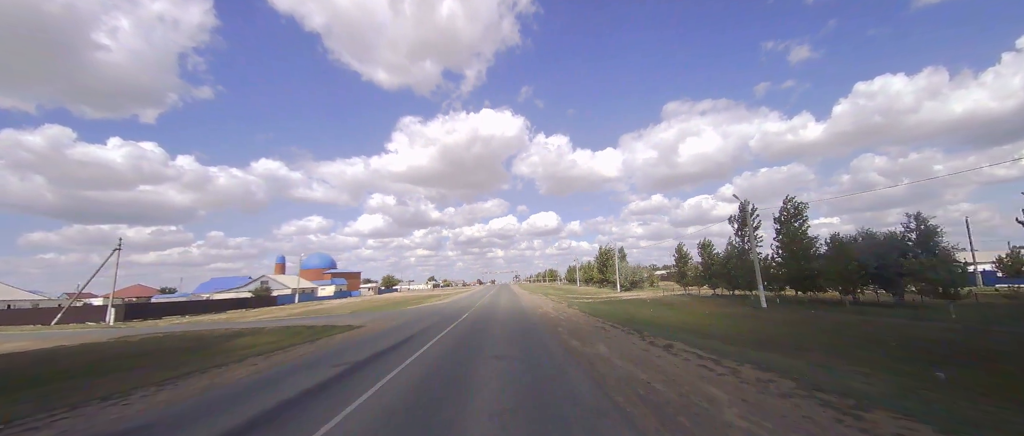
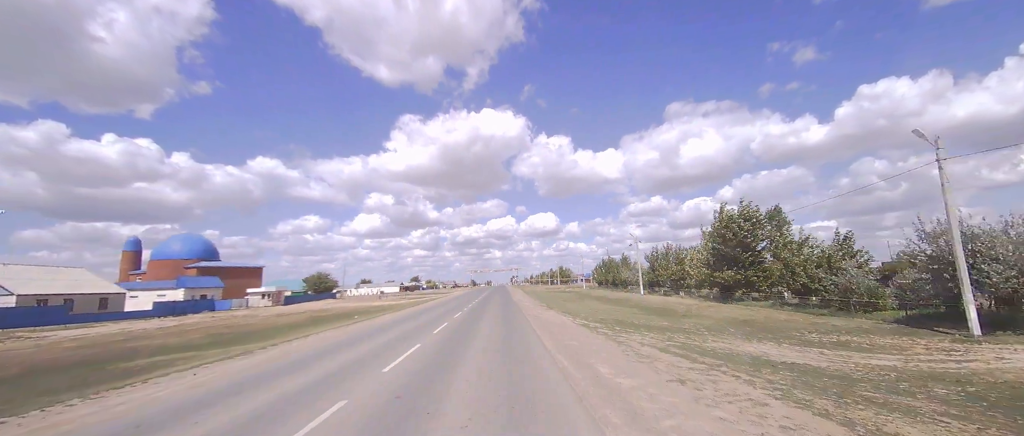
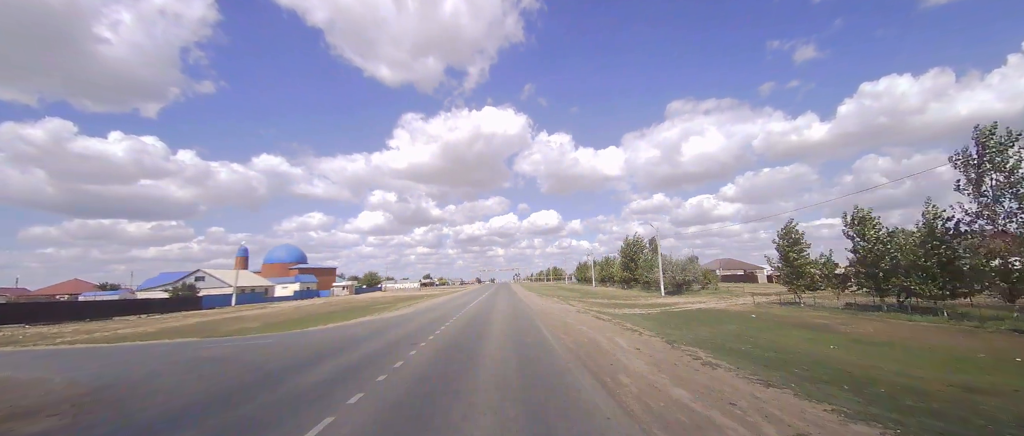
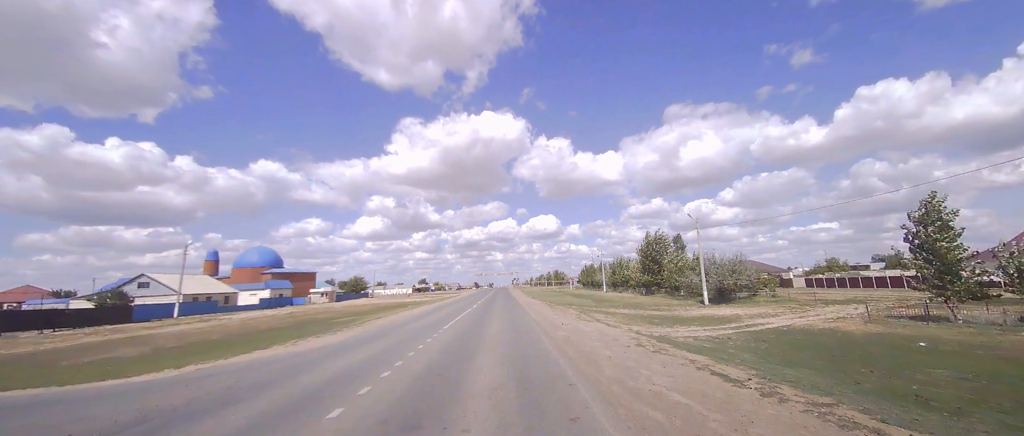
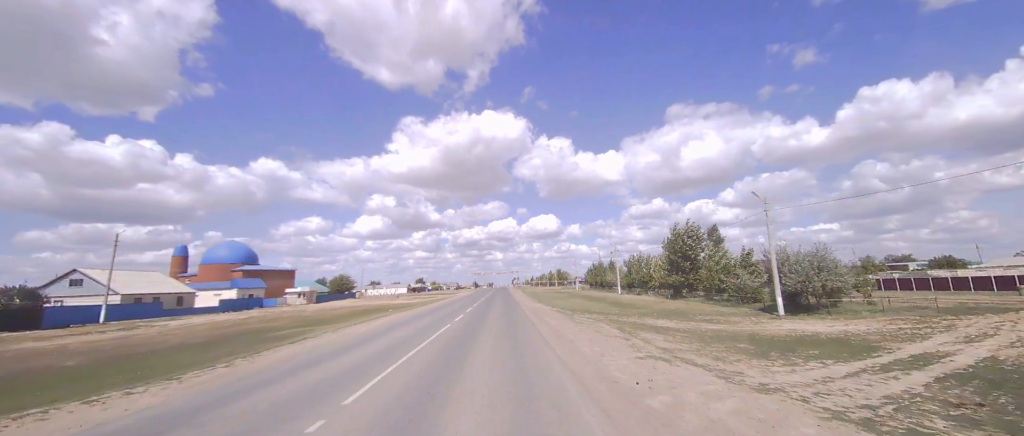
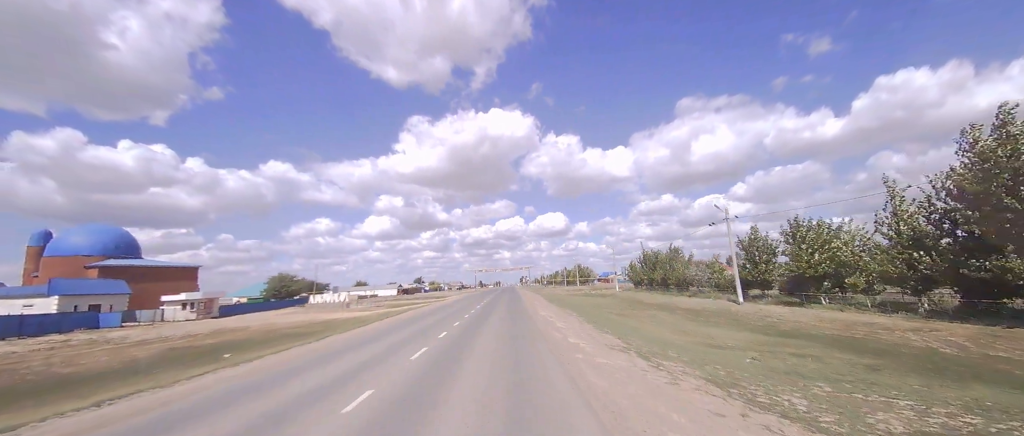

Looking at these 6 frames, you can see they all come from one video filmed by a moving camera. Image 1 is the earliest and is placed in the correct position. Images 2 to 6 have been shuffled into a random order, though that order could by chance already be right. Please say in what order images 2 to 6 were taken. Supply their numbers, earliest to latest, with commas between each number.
3, 4, 5, 2, 6
